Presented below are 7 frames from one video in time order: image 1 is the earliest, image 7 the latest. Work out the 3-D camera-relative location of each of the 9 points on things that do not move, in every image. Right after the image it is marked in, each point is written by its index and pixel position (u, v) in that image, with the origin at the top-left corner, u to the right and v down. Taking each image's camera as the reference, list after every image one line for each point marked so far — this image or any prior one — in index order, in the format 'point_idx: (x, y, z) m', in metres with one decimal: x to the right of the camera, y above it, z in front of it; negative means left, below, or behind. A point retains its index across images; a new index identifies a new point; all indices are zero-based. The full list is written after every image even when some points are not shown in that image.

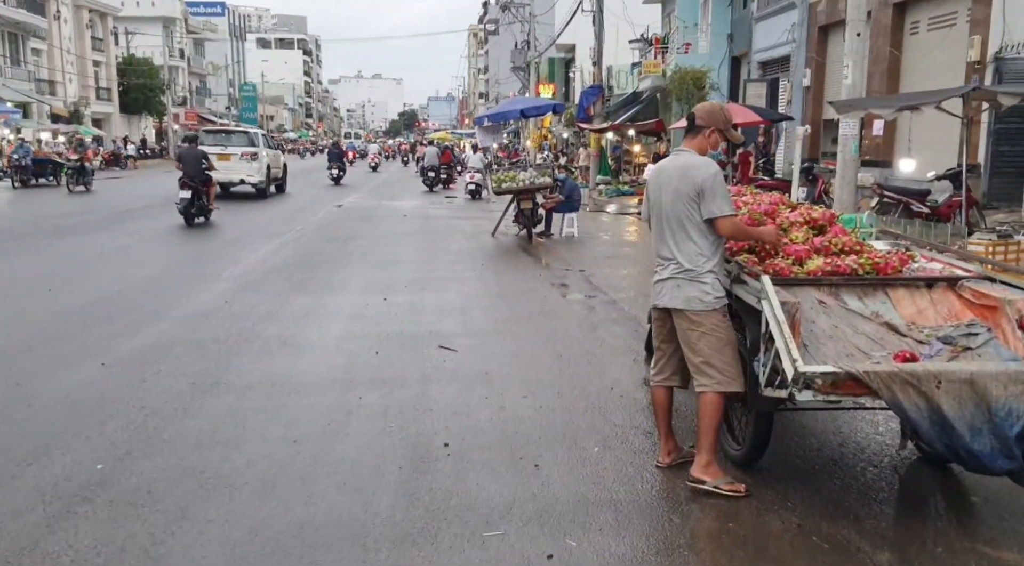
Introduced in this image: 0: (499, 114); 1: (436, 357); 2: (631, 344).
0: (-0.2, +3.3, +17.8) m
1: (-0.5, -0.5, +6.6) m
2: (+0.9, -0.5, +7.1) m
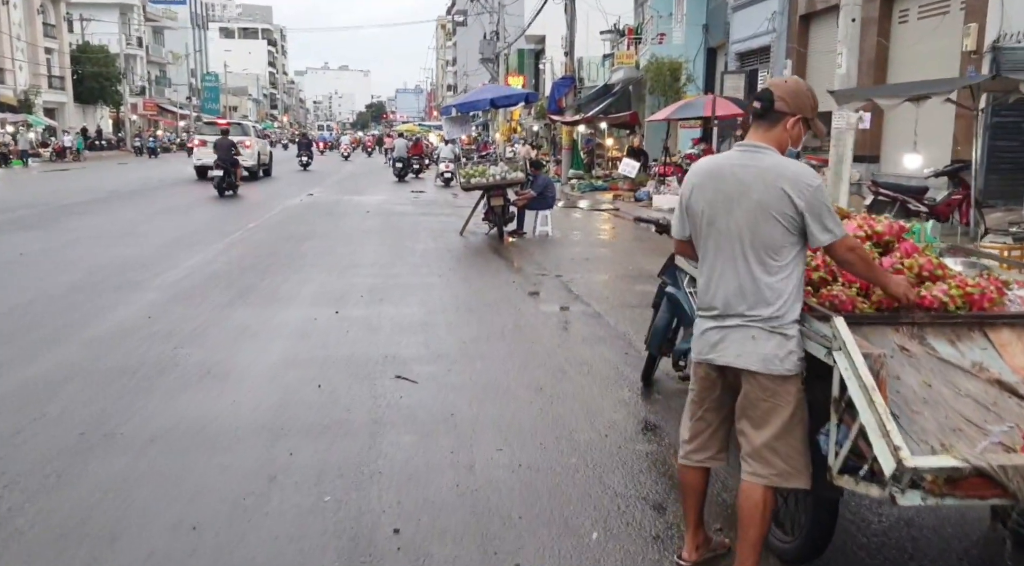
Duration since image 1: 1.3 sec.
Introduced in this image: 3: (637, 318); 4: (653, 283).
0: (-0.8, +3.2, +16.7) m
1: (-0.7, -0.6, +5.5) m
2: (+0.7, -0.6, +6.0) m
3: (+1.0, -0.3, +8.0) m
4: (+1.5, 0.0, +10.0) m
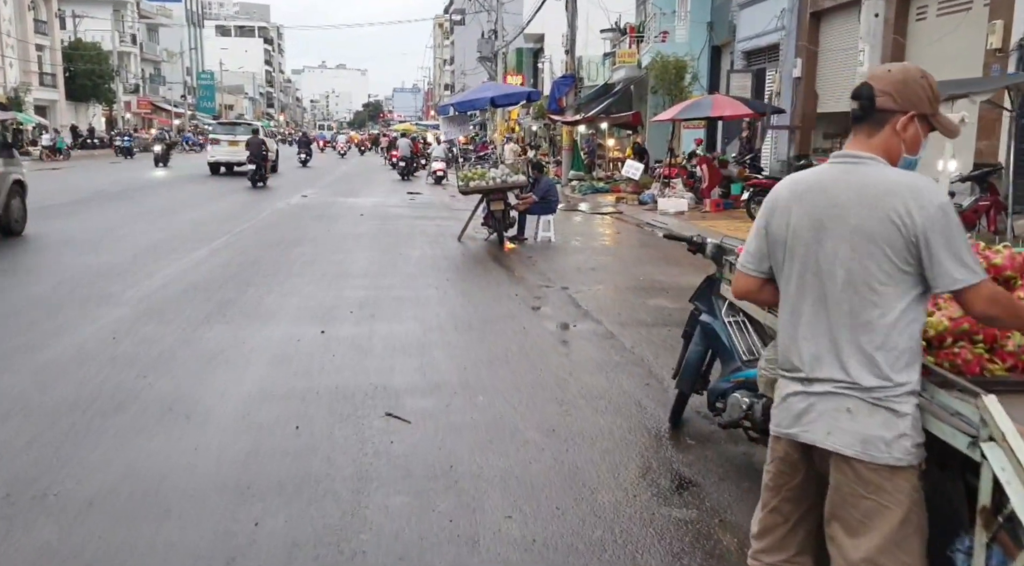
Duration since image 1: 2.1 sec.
0: (-0.8, +3.1, +15.9) m
1: (-0.7, -0.8, +4.8) m
2: (+0.7, -0.7, +5.3) m
3: (+1.1, -0.4, +7.2) m
4: (+1.5, -0.1, +9.2) m
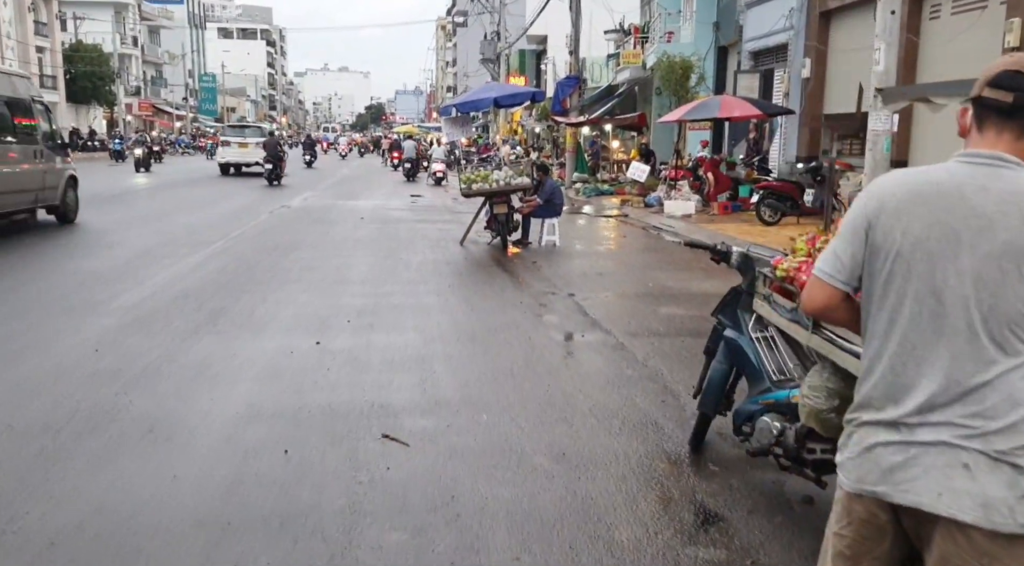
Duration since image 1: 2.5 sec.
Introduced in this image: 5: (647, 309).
0: (-0.7, +3.0, +15.6) m
1: (-0.6, -0.8, +4.4) m
2: (+0.8, -0.7, +4.9) m
3: (+1.1, -0.5, +6.8) m
4: (+1.6, -0.2, +8.8) m
5: (+1.2, -0.2, +8.6) m
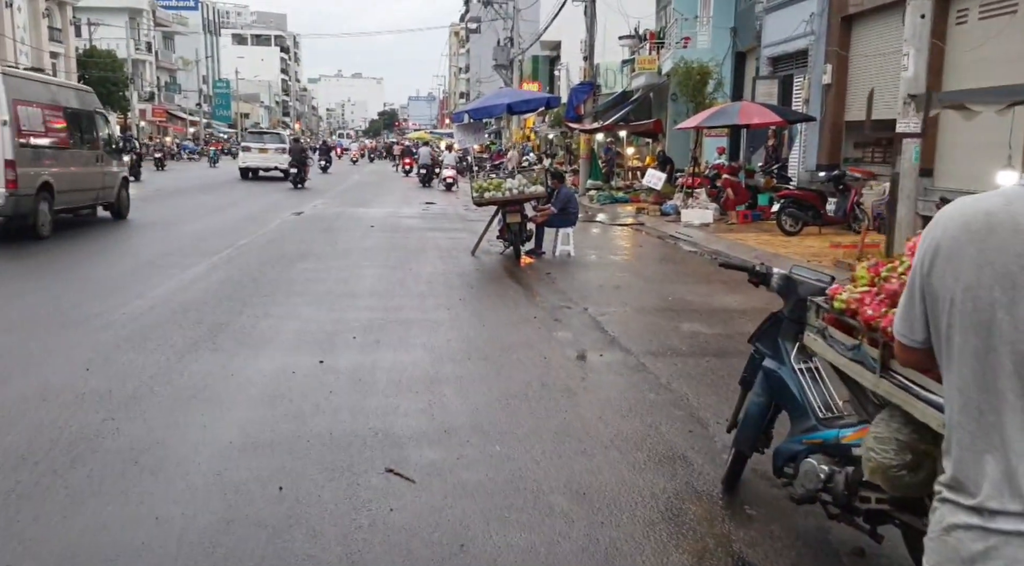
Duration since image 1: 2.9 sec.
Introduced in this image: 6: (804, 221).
0: (-0.5, +2.9, +15.2) m
1: (-0.6, -0.9, +4.0) m
2: (+0.9, -0.9, +4.5) m
3: (+1.2, -0.6, +6.4) m
4: (+1.7, -0.3, +8.4) m
5: (+1.4, -0.4, +8.2) m
6: (+4.9, +1.1, +15.8) m
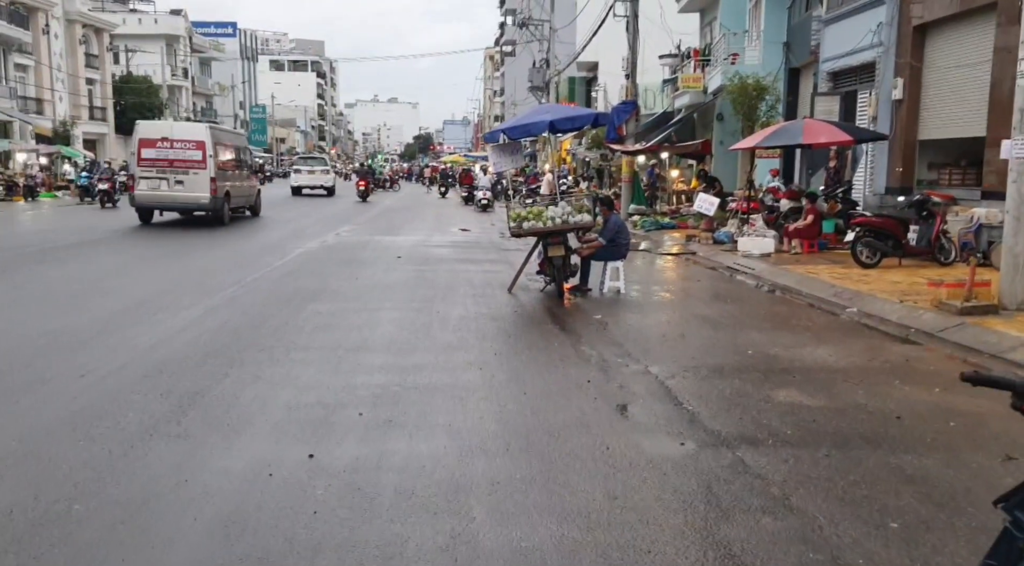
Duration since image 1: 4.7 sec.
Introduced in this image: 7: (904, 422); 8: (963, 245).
0: (+0.1, +2.3, +13.7) m
1: (-0.4, -1.2, +2.4) m
2: (+1.1, -1.2, +2.8) m
3: (+1.5, -1.0, +4.7) m
4: (+2.0, -0.7, +6.7) m
5: (+1.7, -0.8, +6.5) m
6: (+5.6, +0.5, +14.0) m
7: (+2.4, -0.9, +5.8) m
8: (+6.7, +0.6, +13.8) m
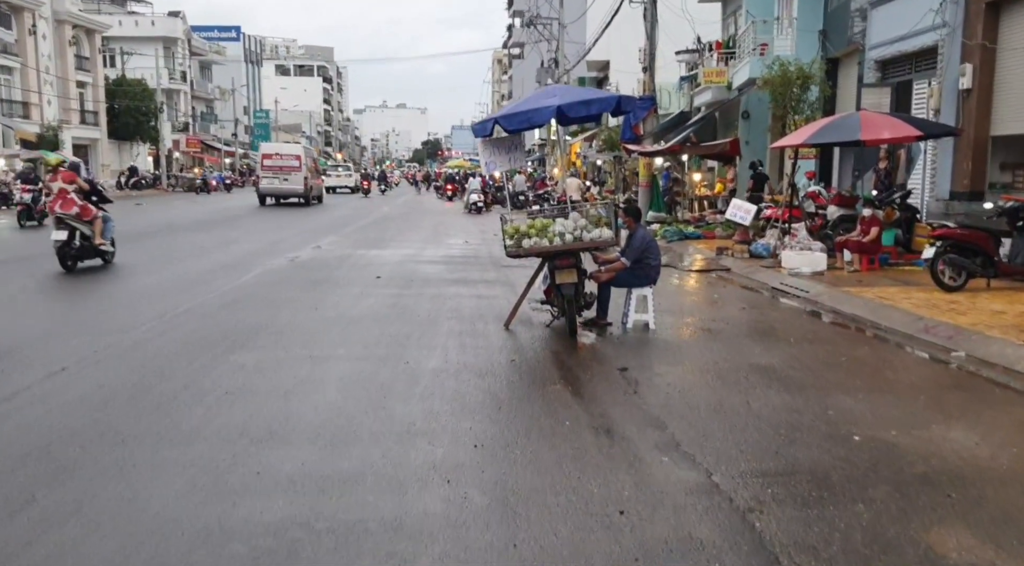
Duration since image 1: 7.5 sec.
0: (+0.1, +1.9, +11.0) m
1: (-0.5, -1.5, -0.3) m
2: (+0.9, -1.4, +0.2) m
3: (+1.4, -1.2, +2.1) m
4: (+2.0, -1.0, +4.1) m
5: (+1.6, -1.1, +3.8) m
6: (+5.6, +0.2, +11.3) m
7: (+2.3, -1.2, +3.1) m
8: (+6.7, +0.2, +11.1) m
